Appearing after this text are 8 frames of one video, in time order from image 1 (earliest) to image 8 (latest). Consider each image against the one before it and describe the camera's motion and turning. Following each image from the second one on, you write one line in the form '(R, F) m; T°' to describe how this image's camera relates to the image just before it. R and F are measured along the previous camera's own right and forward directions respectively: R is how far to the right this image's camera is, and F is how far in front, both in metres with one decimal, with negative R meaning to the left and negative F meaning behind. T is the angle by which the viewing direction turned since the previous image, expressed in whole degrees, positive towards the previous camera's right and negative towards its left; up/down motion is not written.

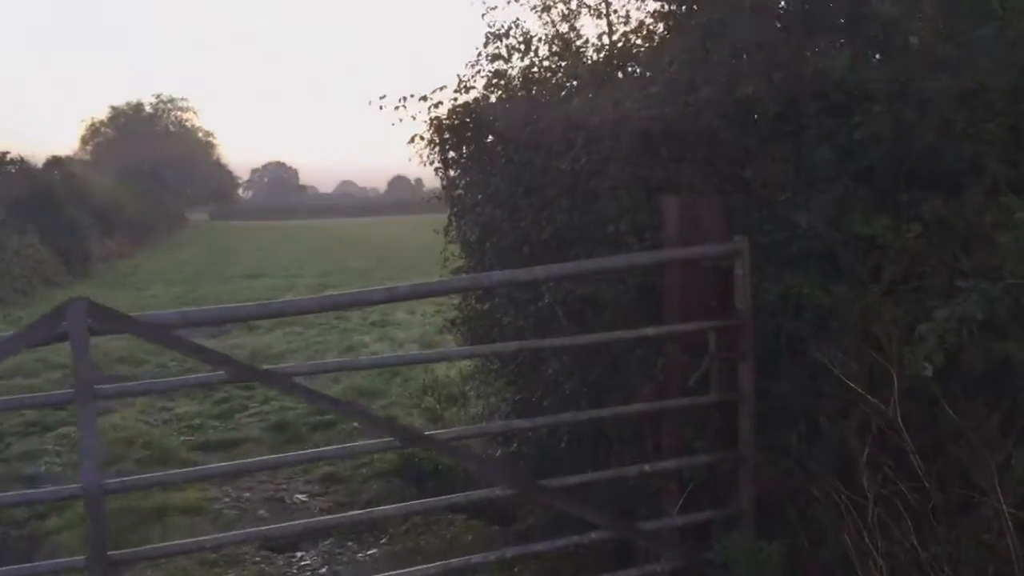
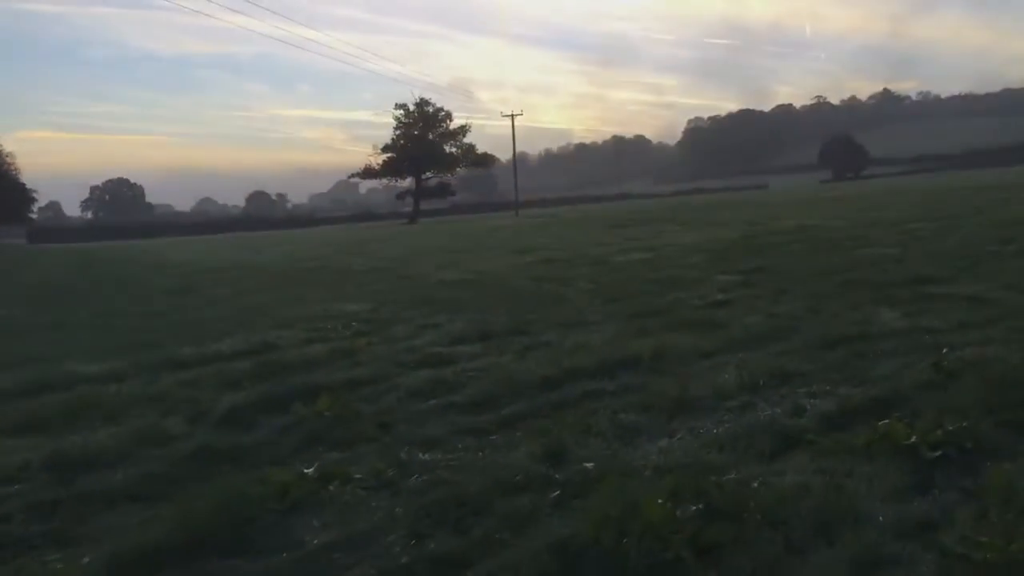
(-0.3, +4.8) m; -5°
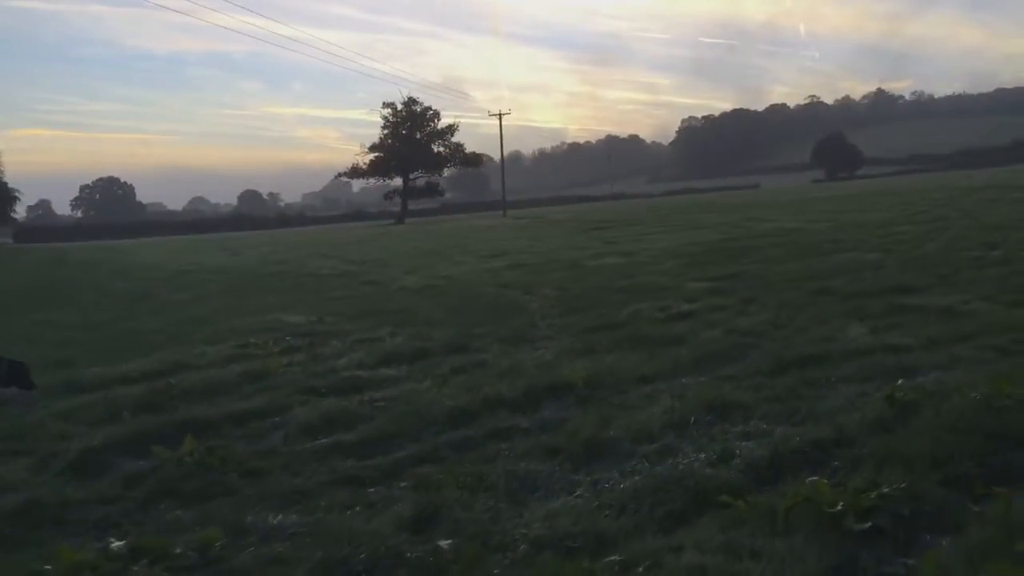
(+0.6, +0.8) m; 0°
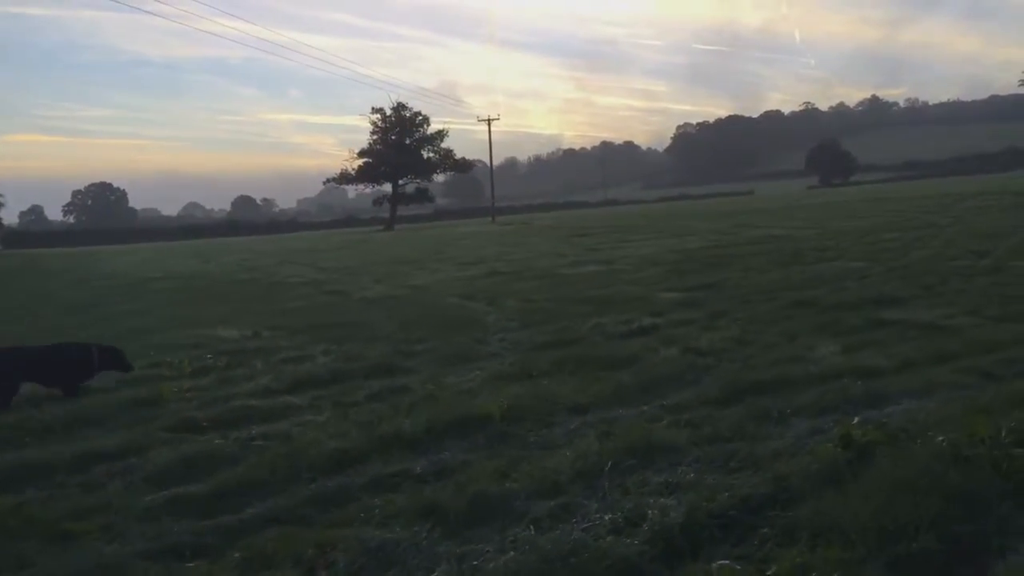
(+0.6, +1.0) m; 0°
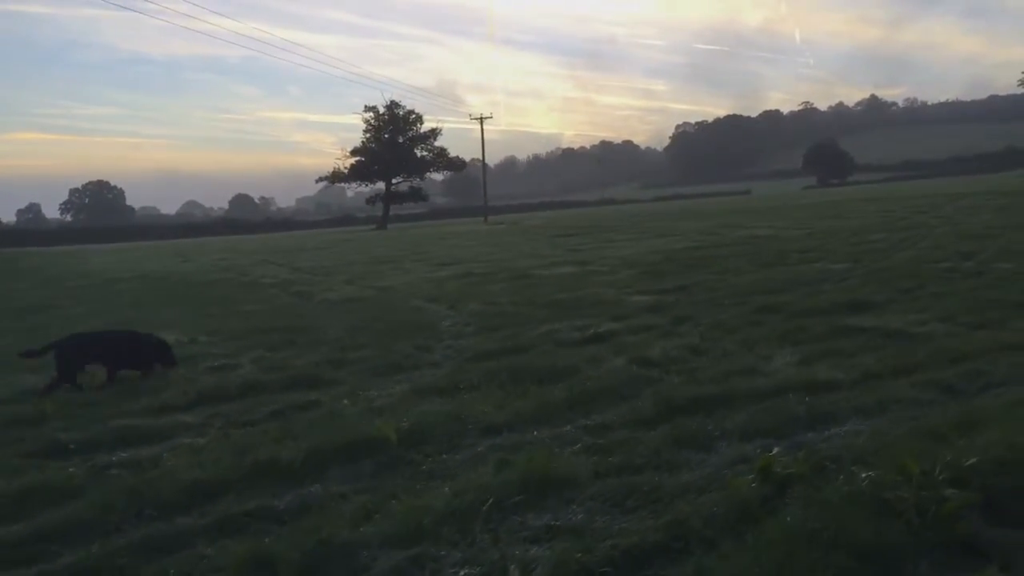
(+0.6, +0.7) m; 0°
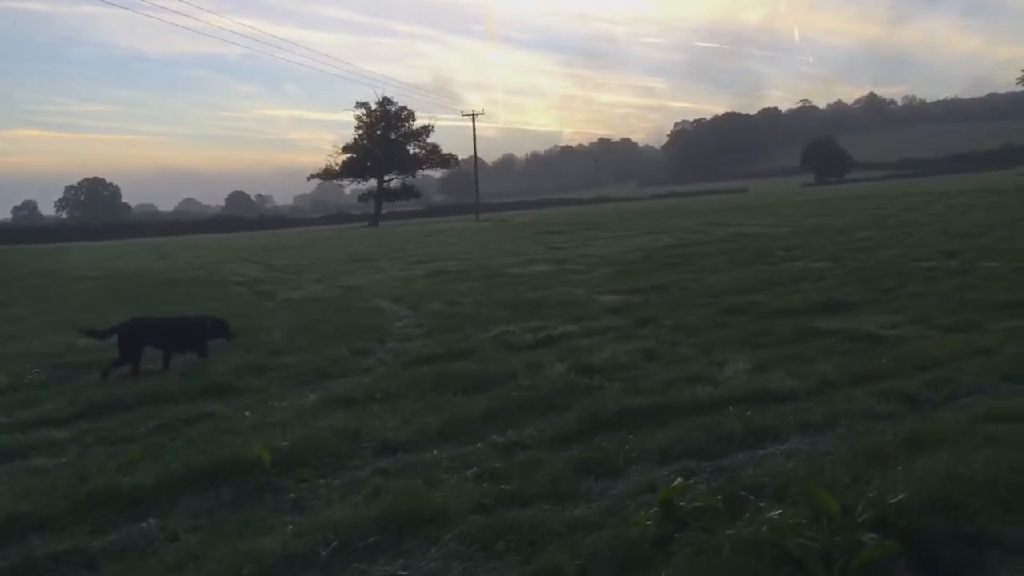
(+0.6, +0.7) m; 0°
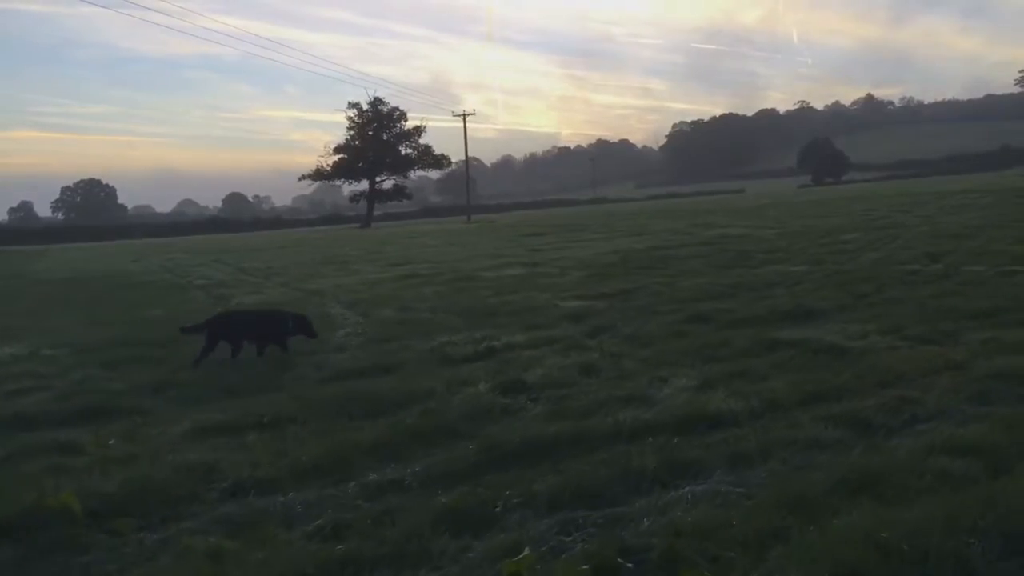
(+0.7, +0.9) m; 0°
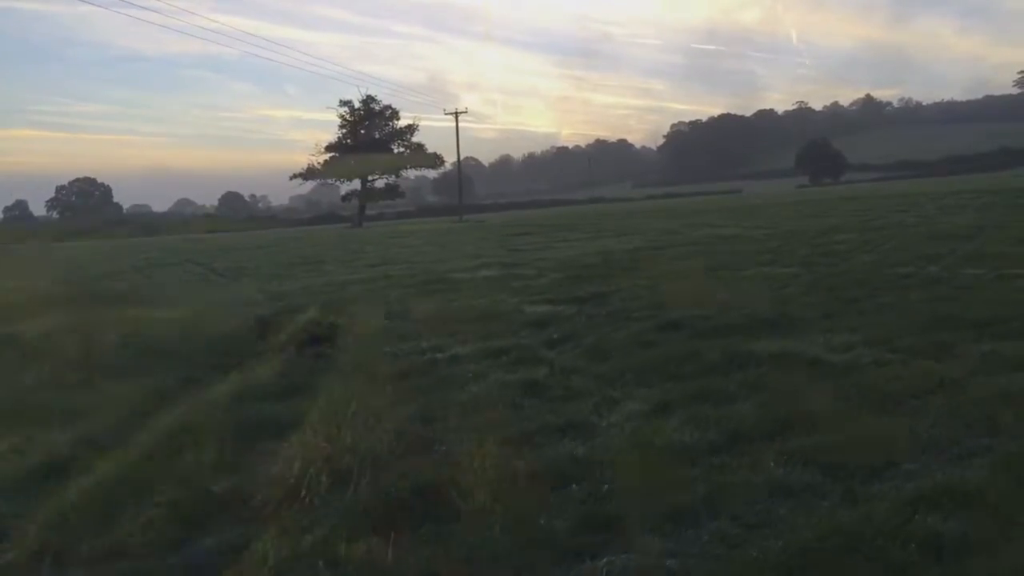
(+0.5, +1.1) m; 0°
